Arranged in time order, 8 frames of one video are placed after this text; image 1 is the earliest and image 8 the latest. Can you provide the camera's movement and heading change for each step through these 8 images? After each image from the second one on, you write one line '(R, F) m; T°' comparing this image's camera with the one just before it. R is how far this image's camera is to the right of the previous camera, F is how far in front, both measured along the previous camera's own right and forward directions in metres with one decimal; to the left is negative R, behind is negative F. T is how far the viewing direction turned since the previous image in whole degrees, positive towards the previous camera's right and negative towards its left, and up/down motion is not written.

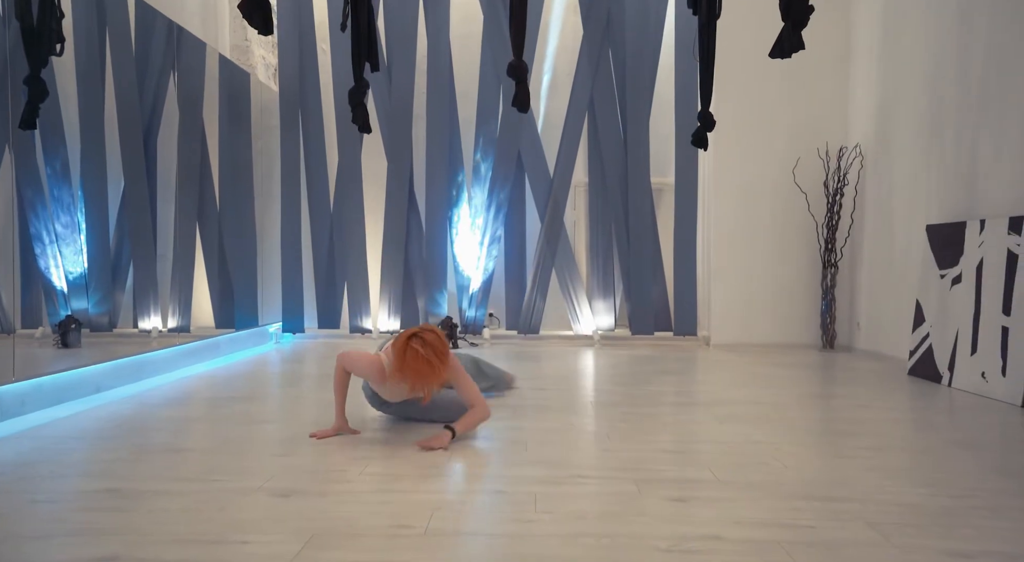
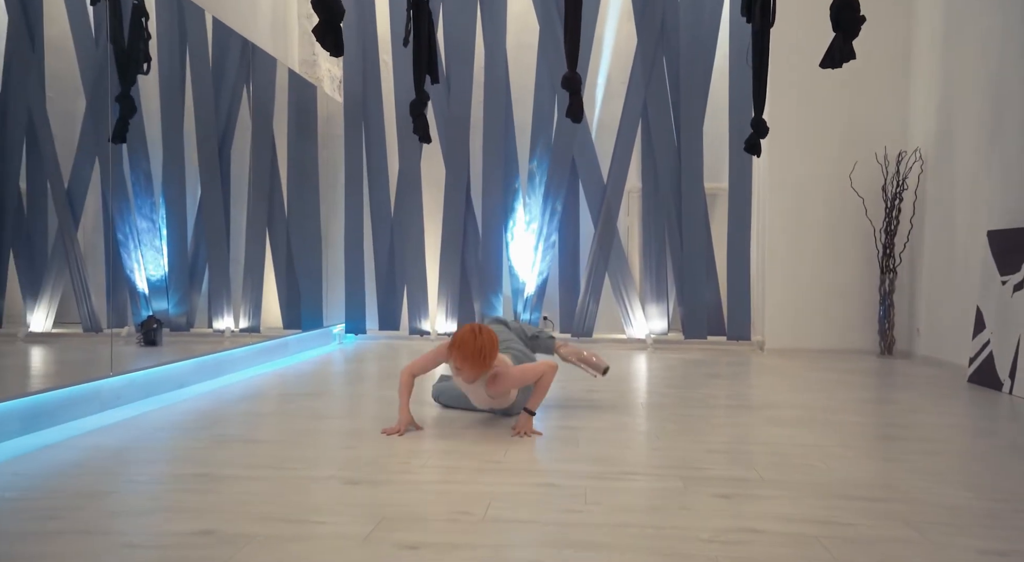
(0.0, -0.1) m; -5°
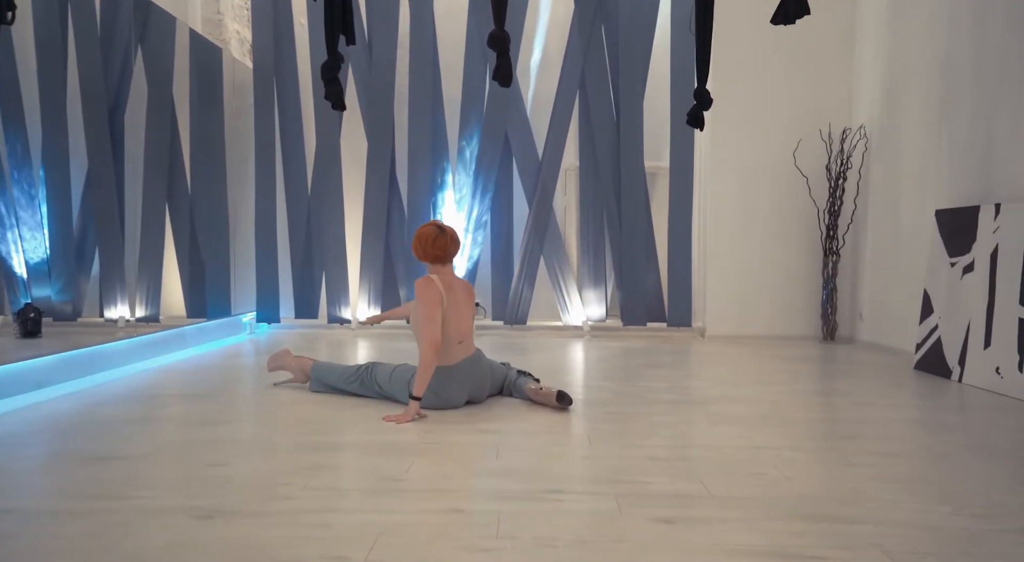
(+0.1, +0.4) m; +5°
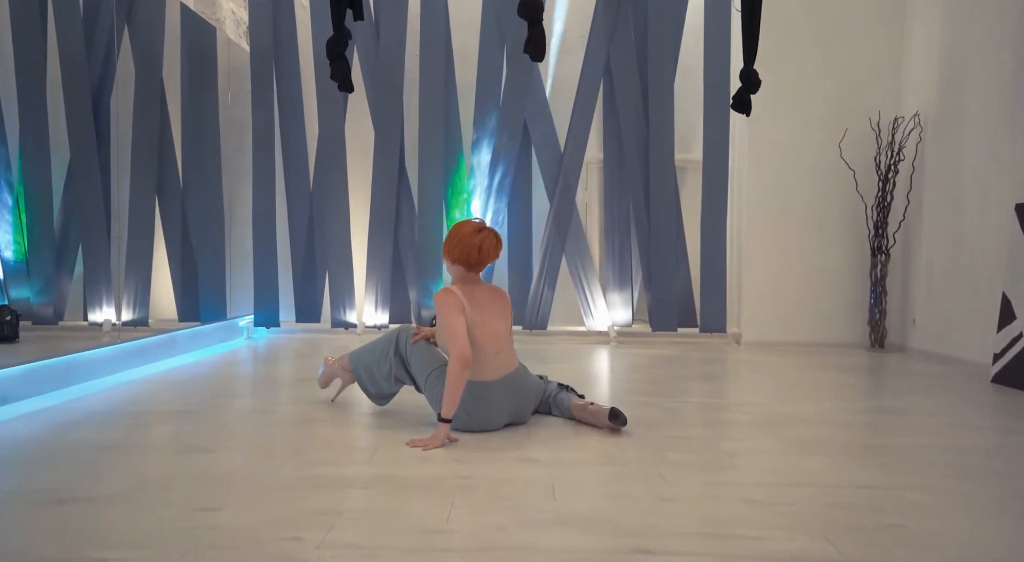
(-0.2, +0.4) m; 0°
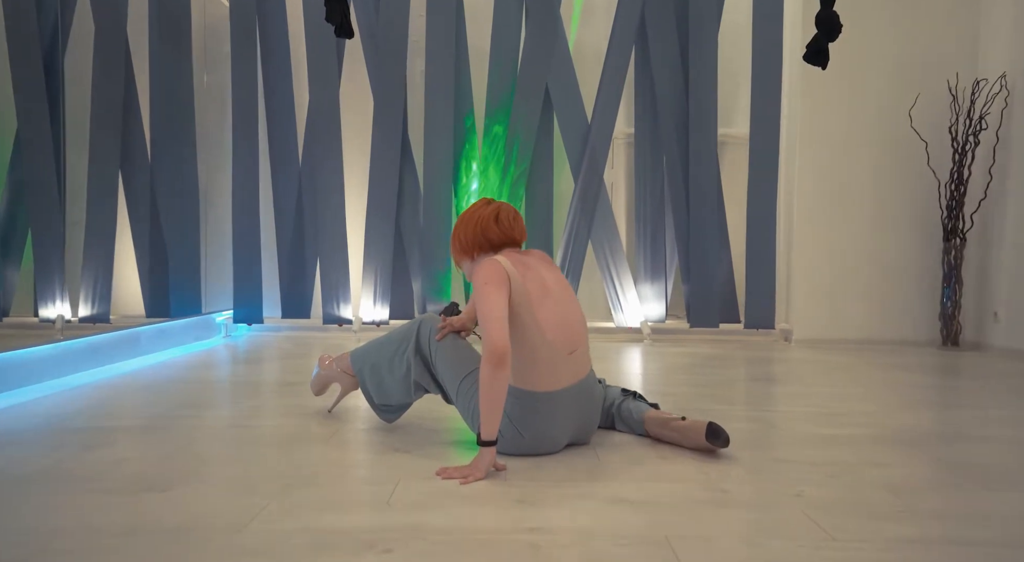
(-0.2, +0.6) m; +1°
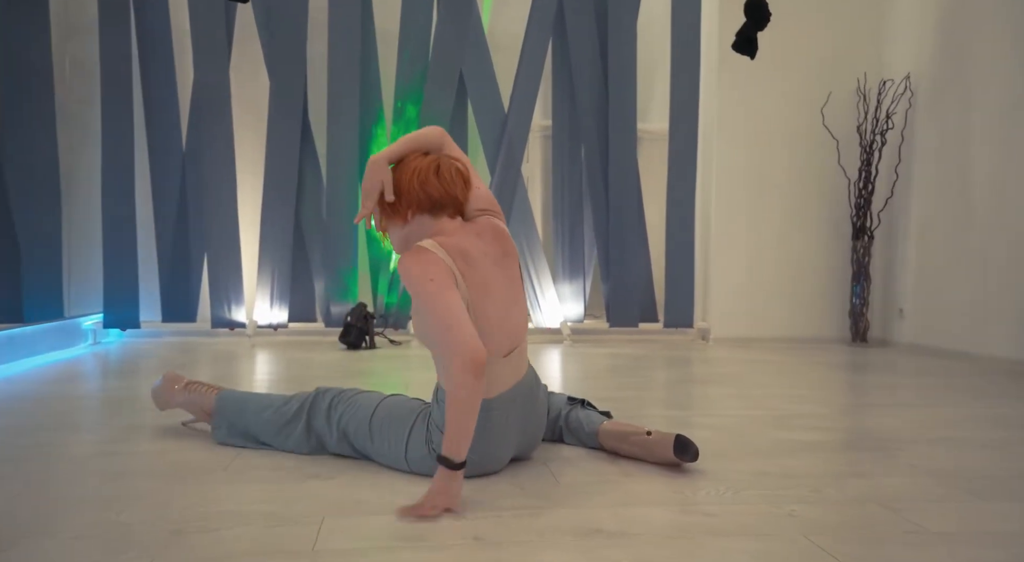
(-0.1, +0.2) m; +9°
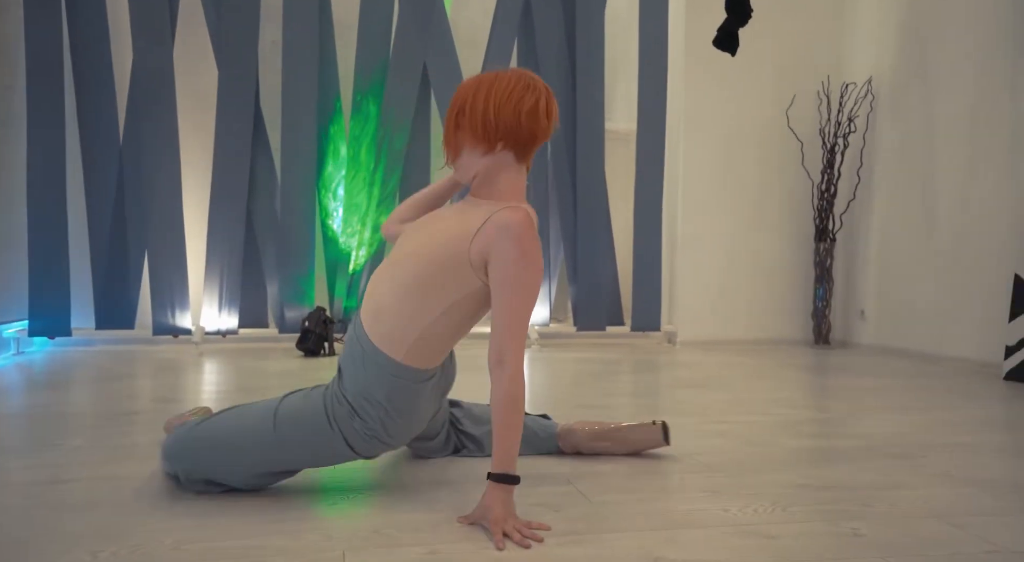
(-0.2, +0.1) m; +6°
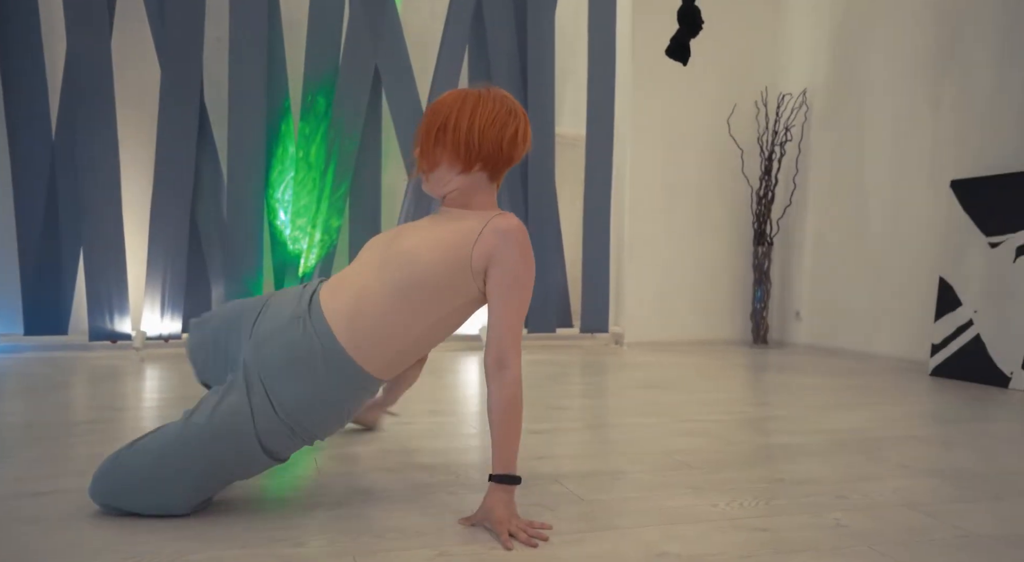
(-0.1, 0.0) m; +6°
